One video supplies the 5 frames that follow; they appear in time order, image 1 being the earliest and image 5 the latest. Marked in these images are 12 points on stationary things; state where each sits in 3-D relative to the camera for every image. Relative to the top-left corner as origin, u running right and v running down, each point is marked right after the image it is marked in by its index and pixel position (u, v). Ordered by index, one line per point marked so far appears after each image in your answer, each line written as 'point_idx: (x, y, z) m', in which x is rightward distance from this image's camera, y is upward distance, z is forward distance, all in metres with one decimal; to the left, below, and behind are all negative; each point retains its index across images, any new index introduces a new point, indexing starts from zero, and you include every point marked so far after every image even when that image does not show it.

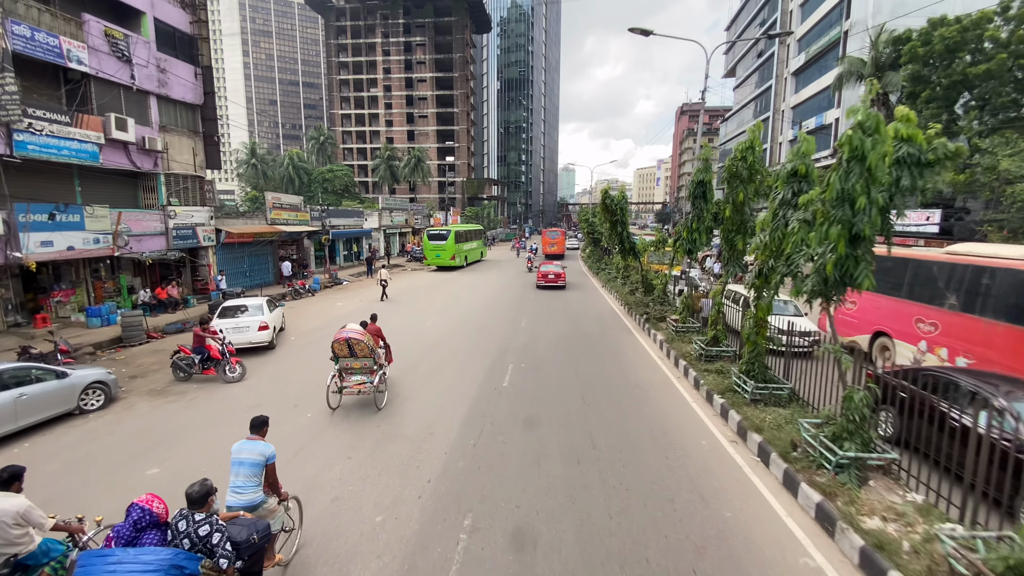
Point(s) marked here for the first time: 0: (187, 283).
0: (-11.9, +0.2, +17.7) m
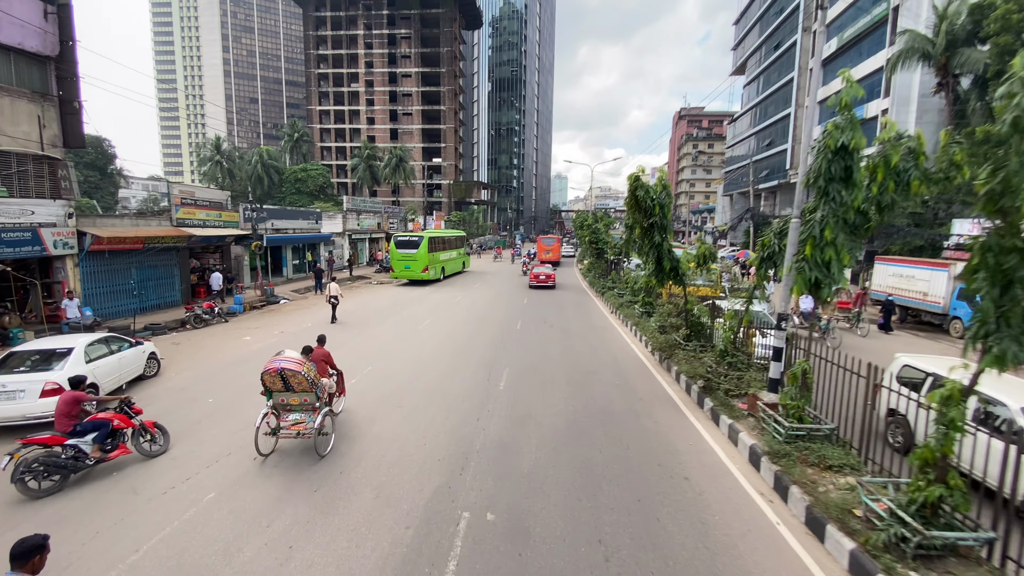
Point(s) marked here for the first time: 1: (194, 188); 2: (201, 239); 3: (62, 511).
0: (-12.4, -0.5, +12.4) m
1: (-11.4, +3.6, +17.4) m
2: (-11.0, +1.7, +17.0) m
3: (-5.2, -2.6, +5.6) m
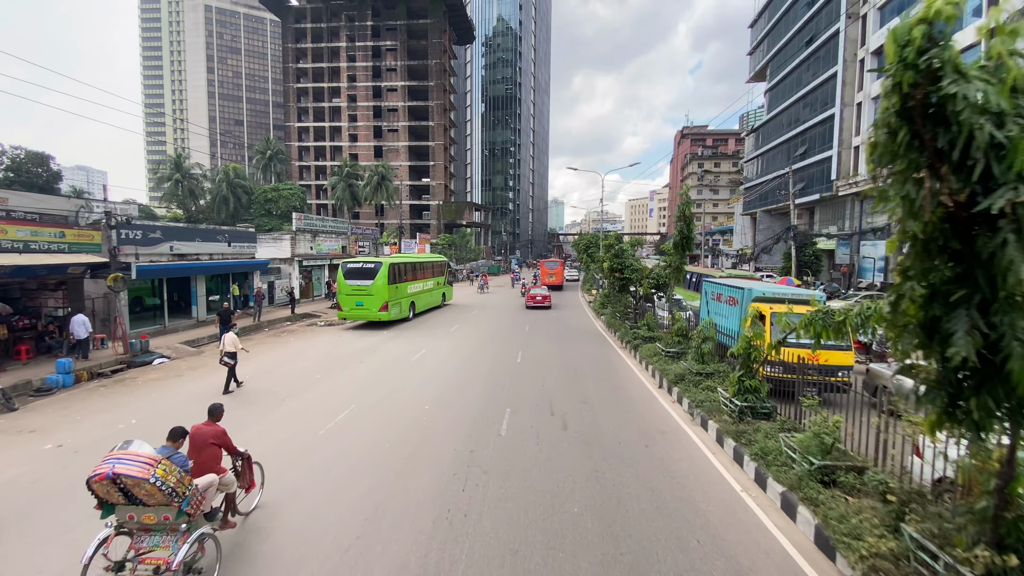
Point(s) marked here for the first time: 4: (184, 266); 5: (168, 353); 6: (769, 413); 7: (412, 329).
0: (-12.8, -1.6, +6.2) m
1: (-11.8, +2.2, +11.3) m
2: (-11.3, +0.4, +10.9) m
3: (-5.5, -3.3, -0.8) m
4: (-11.1, +0.8, +16.5) m
5: (-9.6, -1.8, +13.5) m
6: (+3.6, -1.8, +6.8) m
7: (-3.7, -1.5, +18.0) m
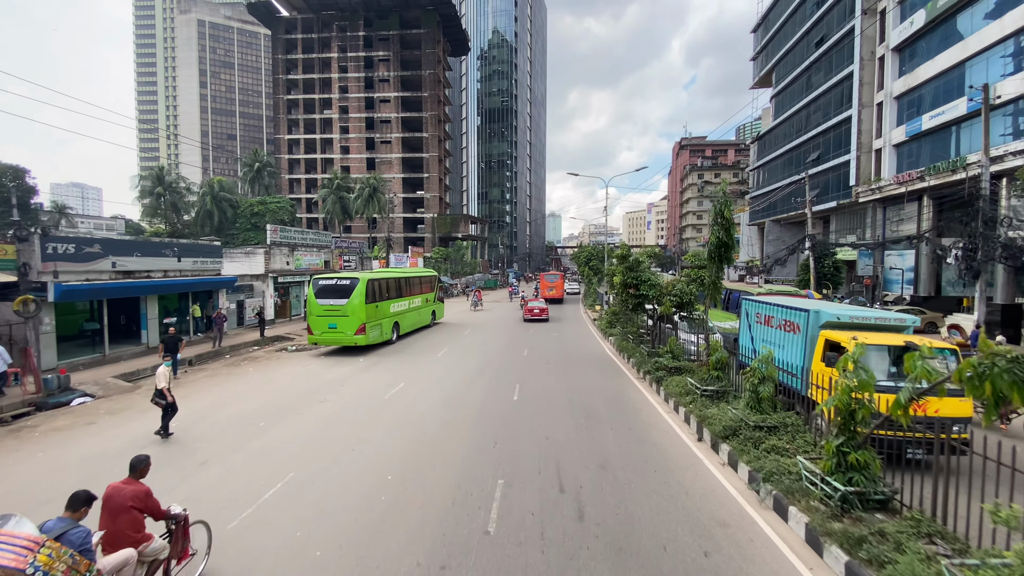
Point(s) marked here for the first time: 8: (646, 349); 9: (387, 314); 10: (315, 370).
0: (-12.8, -2.0, +3.9) m
1: (-11.9, +1.7, +9.1) m
2: (-11.4, -0.1, +8.7) m
3: (-5.5, -3.4, -3.1) m
4: (-11.3, +0.1, +14.3) m
5: (-9.7, -2.4, +11.3) m
6: (+3.5, -2.0, +4.6) m
7: (-3.8, -2.1, +15.7) m
8: (+3.5, -1.6, +12.5) m
9: (-4.4, -0.9, +16.9) m
10: (-5.6, -2.4, +13.7) m
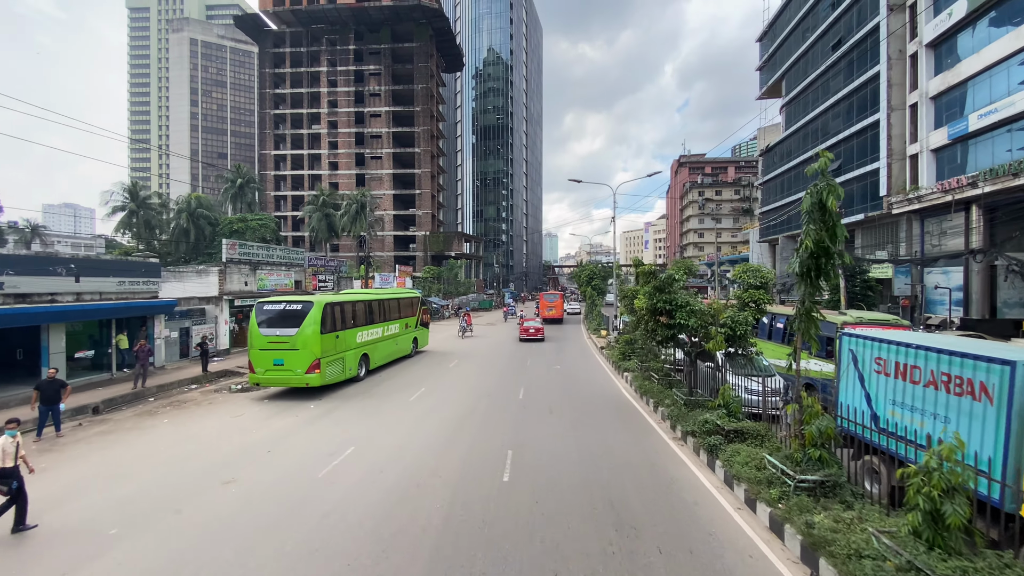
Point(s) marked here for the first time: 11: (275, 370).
0: (-13.0, -2.2, +0.8) m
1: (-12.1, +1.3, +6.2) m
2: (-11.6, -0.5, +5.6) m
3: (-5.6, -3.4, -6.2) m
4: (-11.5, -0.5, +11.3) m
5: (-9.9, -2.9, +8.1) m
6: (+3.4, -2.2, +1.6) m
7: (-4.0, -2.8, +12.6) m
8: (+3.3, -2.1, +9.5) m
9: (-4.6, -1.6, +13.9) m
10: (-5.8, -3.0, +10.6) m
11: (-5.9, -2.0, +12.0) m
